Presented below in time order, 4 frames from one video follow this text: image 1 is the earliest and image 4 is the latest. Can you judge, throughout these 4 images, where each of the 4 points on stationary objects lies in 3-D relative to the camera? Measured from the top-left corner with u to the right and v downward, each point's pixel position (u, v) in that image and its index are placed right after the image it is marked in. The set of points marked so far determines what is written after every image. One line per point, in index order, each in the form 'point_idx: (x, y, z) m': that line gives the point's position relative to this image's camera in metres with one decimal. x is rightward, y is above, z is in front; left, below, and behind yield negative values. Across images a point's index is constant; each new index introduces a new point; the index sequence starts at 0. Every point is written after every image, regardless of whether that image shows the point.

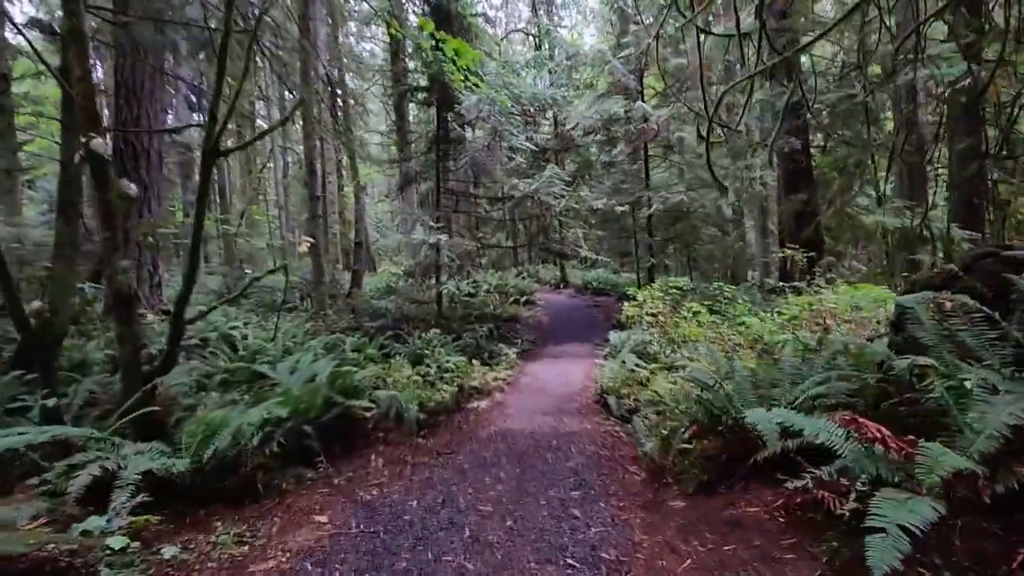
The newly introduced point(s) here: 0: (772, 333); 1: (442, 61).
0: (+3.5, -0.6, +7.1) m
1: (-1.5, +4.8, +11.2) m
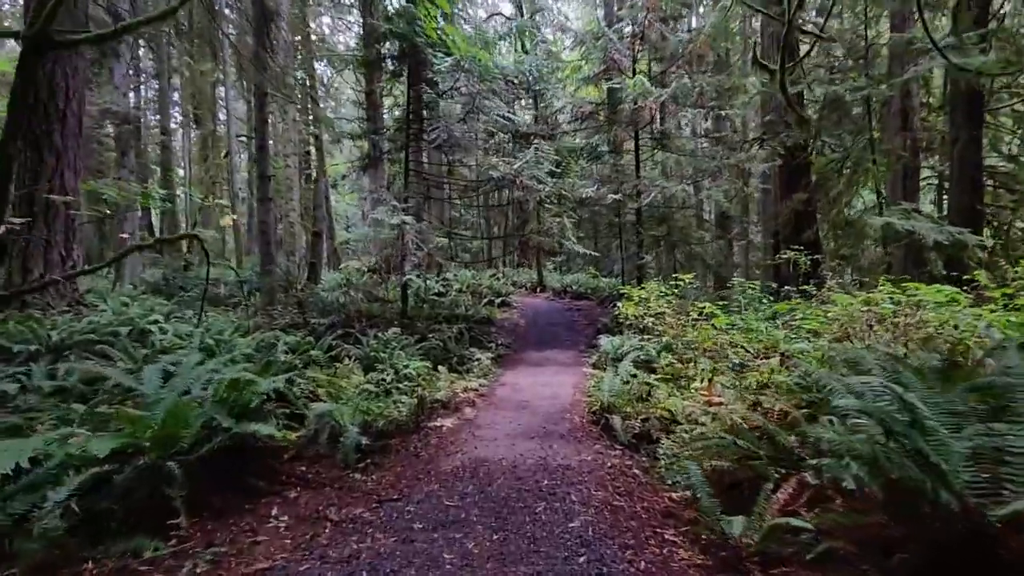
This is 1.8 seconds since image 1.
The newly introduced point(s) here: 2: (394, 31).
0: (+3.2, -0.6, +5.8) m
1: (-1.8, +4.9, +9.8) m
2: (-2.2, +4.9, +10.1) m
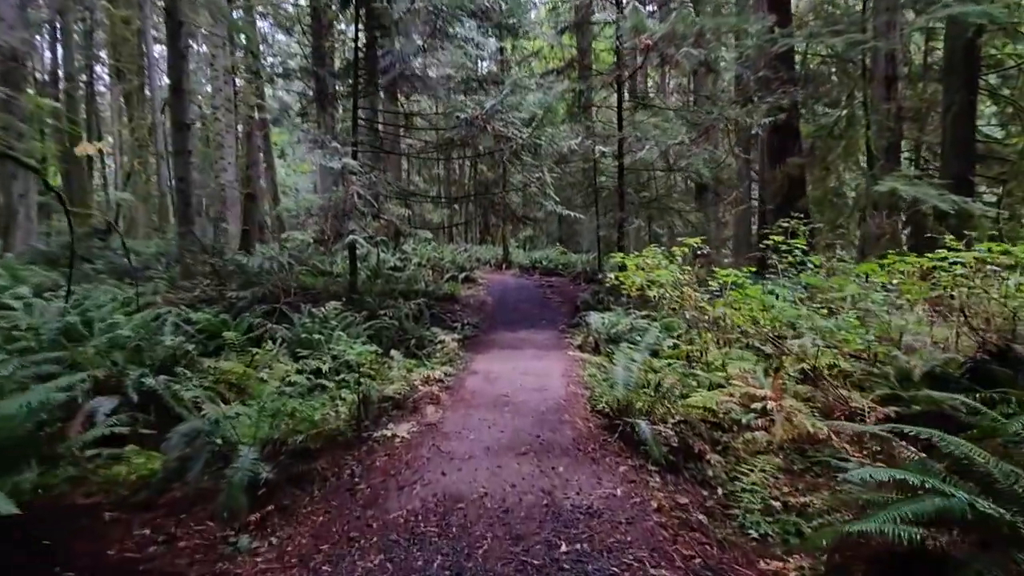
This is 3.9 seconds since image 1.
0: (+3.0, -0.2, +4.6) m
1: (-2.3, +5.4, +7.9) m
2: (-2.7, +5.3, +8.3) m
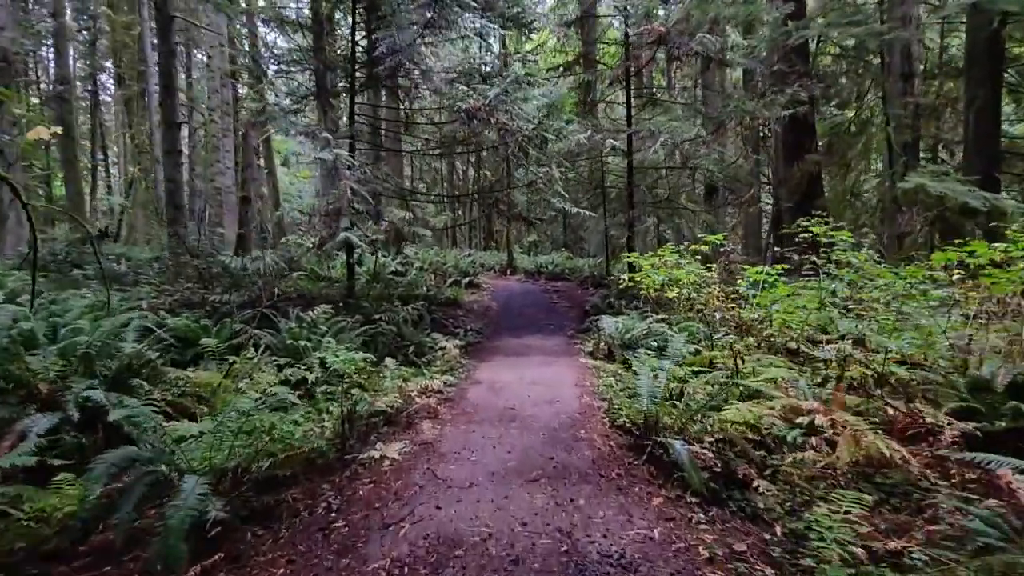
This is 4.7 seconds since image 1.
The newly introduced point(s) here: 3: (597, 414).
0: (+3.1, -0.2, +4.0) m
1: (-2.2, +5.3, +7.5) m
2: (-2.7, +5.3, +7.9) m
3: (+0.6, -1.0, +4.1) m
